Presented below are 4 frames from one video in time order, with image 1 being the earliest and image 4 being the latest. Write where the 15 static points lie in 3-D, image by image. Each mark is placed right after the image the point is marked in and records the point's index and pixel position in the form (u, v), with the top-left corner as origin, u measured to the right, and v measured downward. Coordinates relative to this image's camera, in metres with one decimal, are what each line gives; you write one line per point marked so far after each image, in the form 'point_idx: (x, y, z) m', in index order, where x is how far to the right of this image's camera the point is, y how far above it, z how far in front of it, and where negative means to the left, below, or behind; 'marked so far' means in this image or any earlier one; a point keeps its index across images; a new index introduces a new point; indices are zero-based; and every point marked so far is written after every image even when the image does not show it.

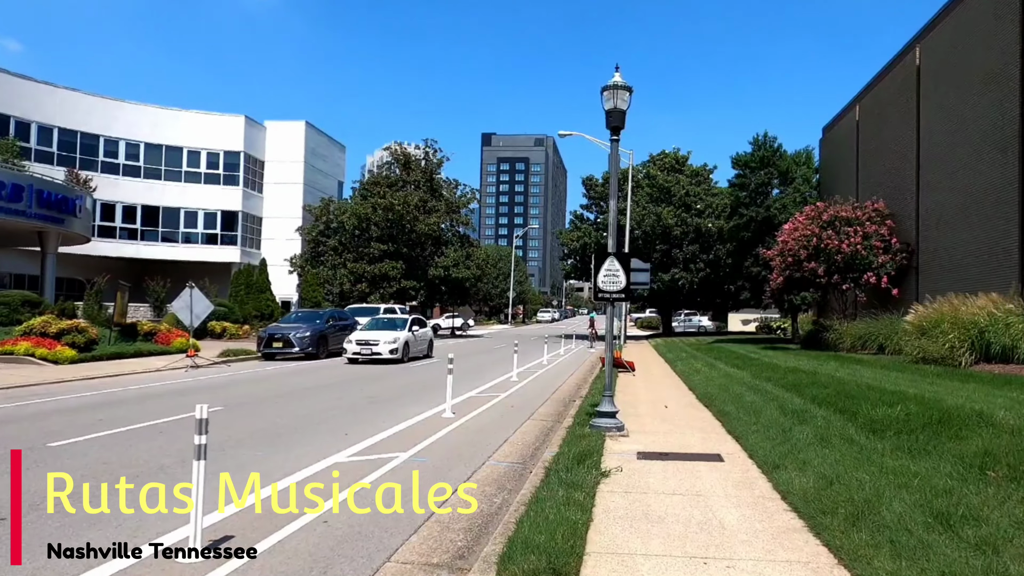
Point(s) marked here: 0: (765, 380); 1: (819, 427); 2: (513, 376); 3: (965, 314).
0: (+4.6, -1.7, +12.9) m
1: (+3.4, -1.5, +7.7) m
2: (0.0, -2.3, +18.2) m
3: (+9.6, -0.6, +15.1) m
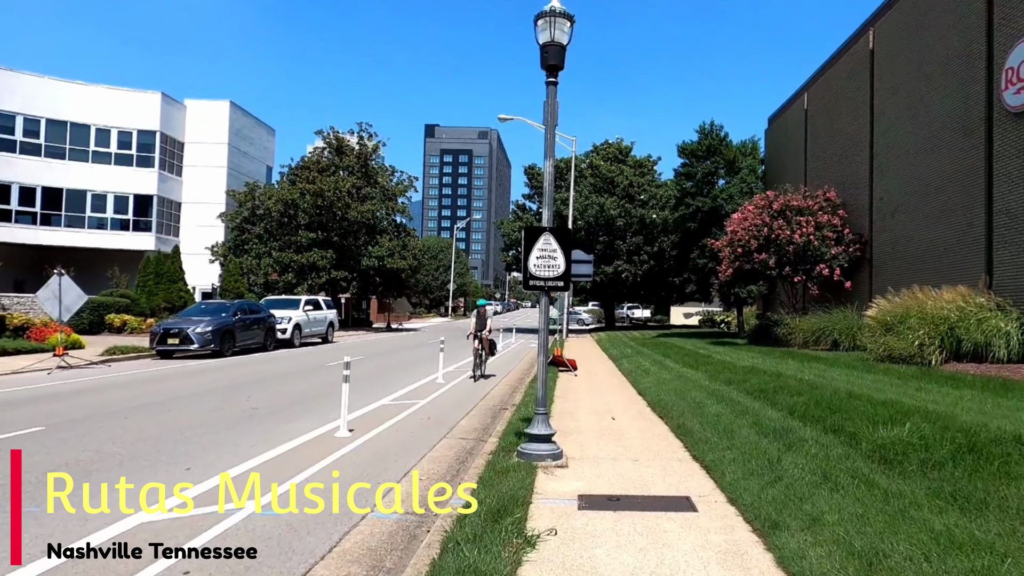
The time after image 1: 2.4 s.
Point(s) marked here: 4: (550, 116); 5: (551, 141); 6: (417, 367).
0: (+3.4, -1.5, +11.1) m
1: (+2.5, -1.4, +5.8) m
2: (-1.7, -2.1, +16.1) m
3: (+8.2, -0.4, +13.7) m
4: (+0.4, +1.8, +7.2) m
5: (+0.4, +1.5, +7.1) m
6: (-2.6, -2.2, +18.9) m
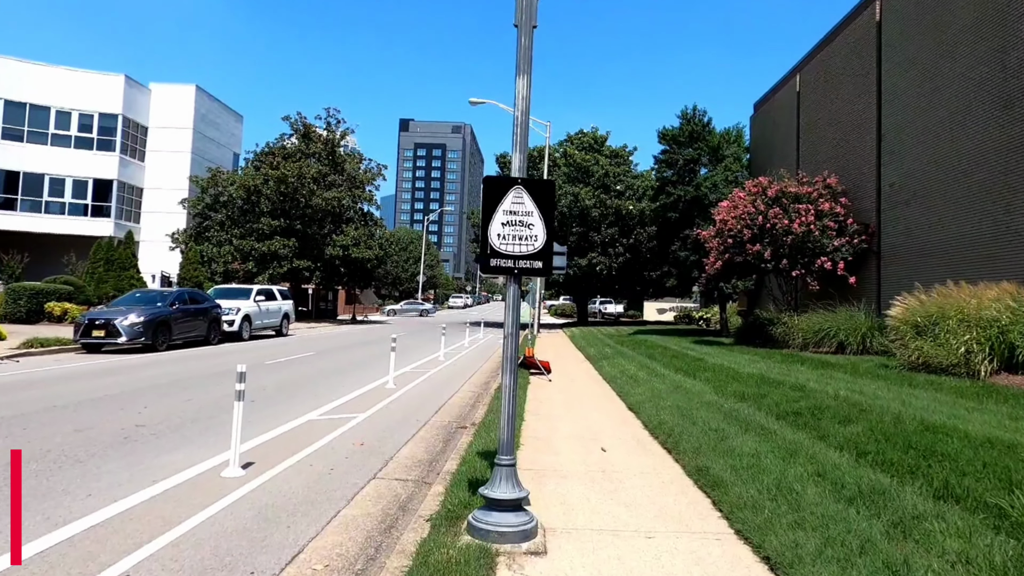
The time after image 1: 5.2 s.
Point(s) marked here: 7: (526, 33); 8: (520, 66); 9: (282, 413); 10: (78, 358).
0: (+2.9, -1.4, +8.8) m
1: (+2.2, -1.3, +3.5) m
2: (-2.4, -1.8, +13.6) m
3: (+7.6, -0.4, +11.6) m
4: (+0.1, +1.9, +4.7) m
5: (+0.1, +1.6, +4.7) m
6: (-3.4, -1.9, +16.4) m
7: (+0.1, +1.7, +4.7) m
8: (+0.1, +1.5, +4.6) m
9: (-3.2, -1.8, +9.9) m
10: (-11.7, -1.9, +19.1) m
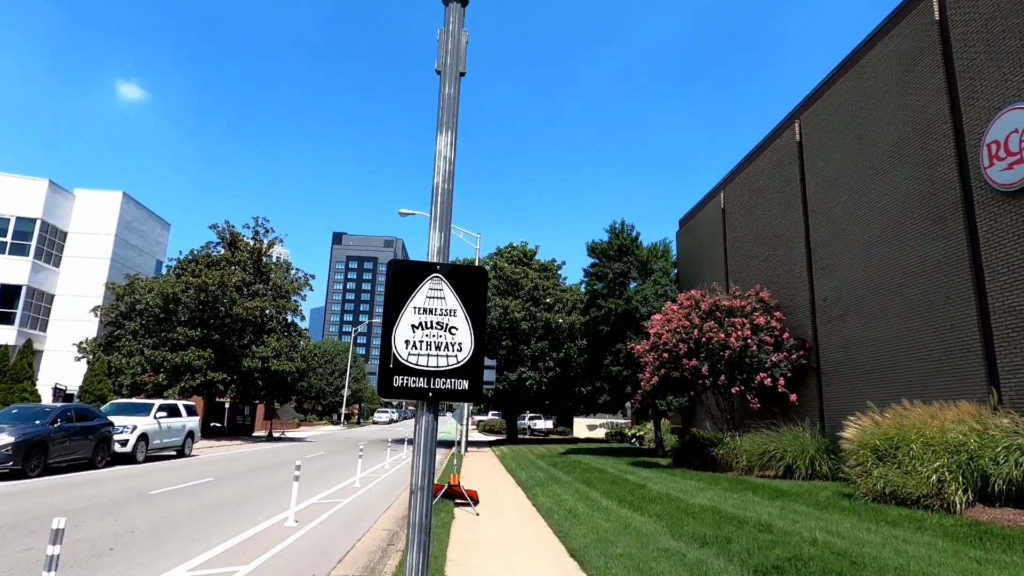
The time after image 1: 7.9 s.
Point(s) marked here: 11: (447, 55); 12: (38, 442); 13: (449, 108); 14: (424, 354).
0: (+2.0, -2.7, +7.4) m
1: (+1.9, -1.8, +2.1) m
2: (-3.6, -3.8, +11.5) m
3: (+6.4, -2.2, +10.7) m
4: (-0.3, +1.2, +3.6) m
5: (-0.3, +1.0, +3.5) m
6: (-4.9, -4.3, +14.1) m
7: (-0.3, +1.1, +3.6) m
8: (-0.3, +0.8, +3.5) m
9: (-4.2, -3.1, +7.8) m
10: (-13.5, -4.5, +16.0) m
11: (-0.3, +1.2, +3.6) m
12: (-12.6, -4.0, +18.4) m
13: (-0.3, +0.9, +3.5) m
14: (-0.4, -0.3, +3.2) m
